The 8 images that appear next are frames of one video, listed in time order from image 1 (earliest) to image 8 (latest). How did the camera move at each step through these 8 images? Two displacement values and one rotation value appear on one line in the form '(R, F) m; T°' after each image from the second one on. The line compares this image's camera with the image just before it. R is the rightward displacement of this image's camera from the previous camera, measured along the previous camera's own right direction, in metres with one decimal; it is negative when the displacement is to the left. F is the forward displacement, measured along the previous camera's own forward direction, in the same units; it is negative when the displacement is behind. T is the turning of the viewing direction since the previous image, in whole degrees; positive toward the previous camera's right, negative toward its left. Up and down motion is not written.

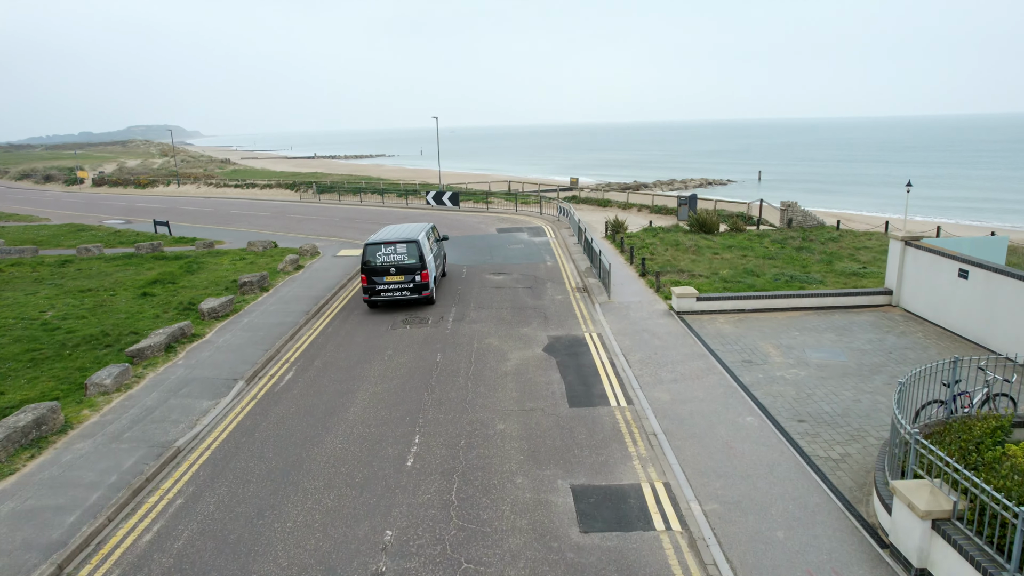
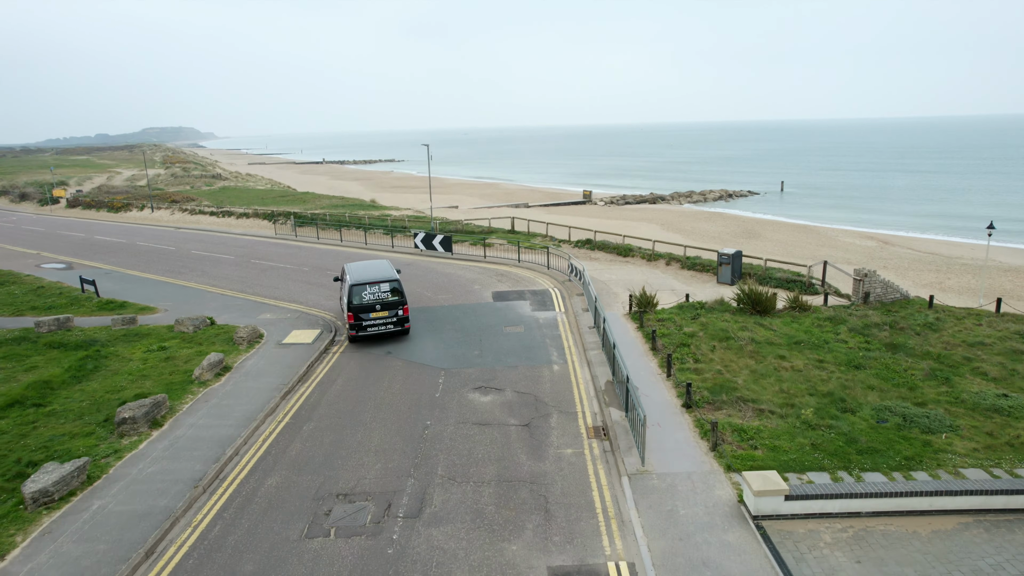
(+0.2, +3.1) m; -1°
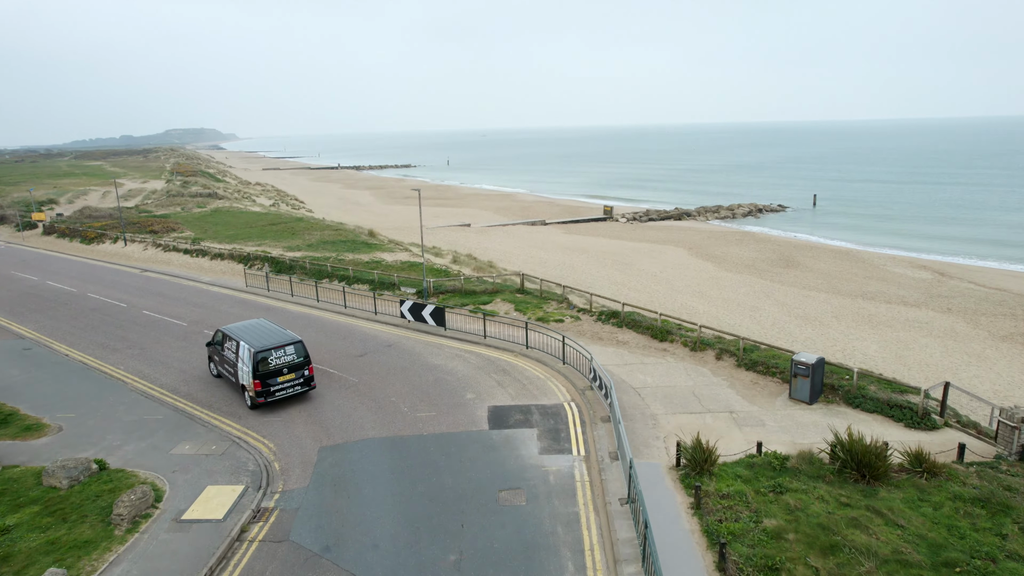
(+0.2, +3.3) m; -2°
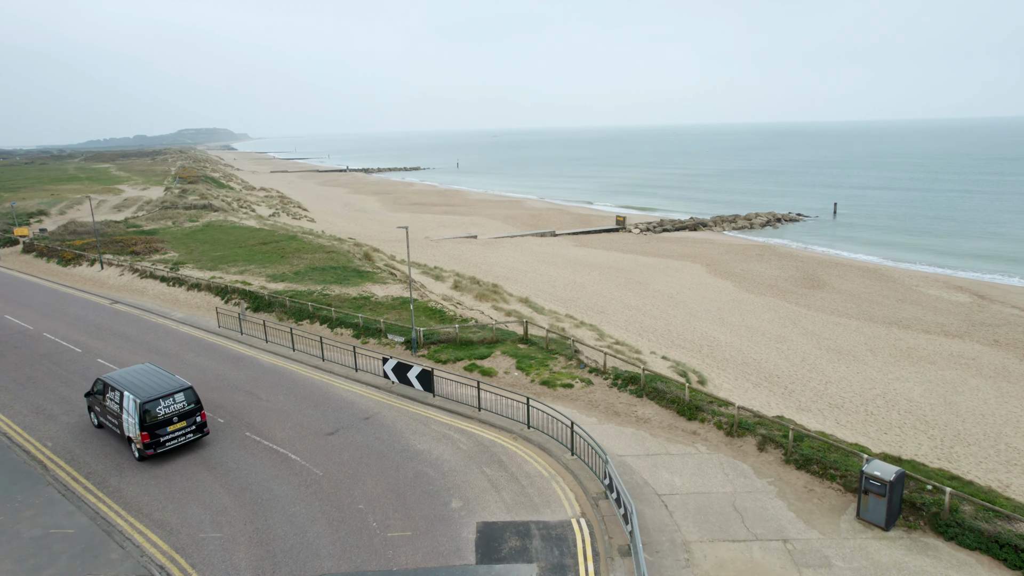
(+0.2, +2.1) m; -1°
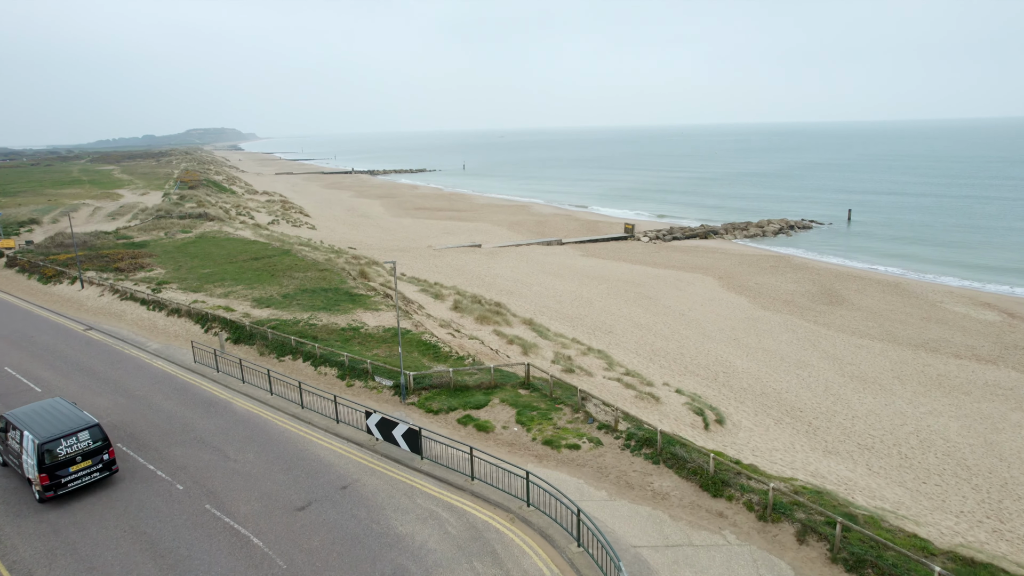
(+0.1, +1.4) m; -1°
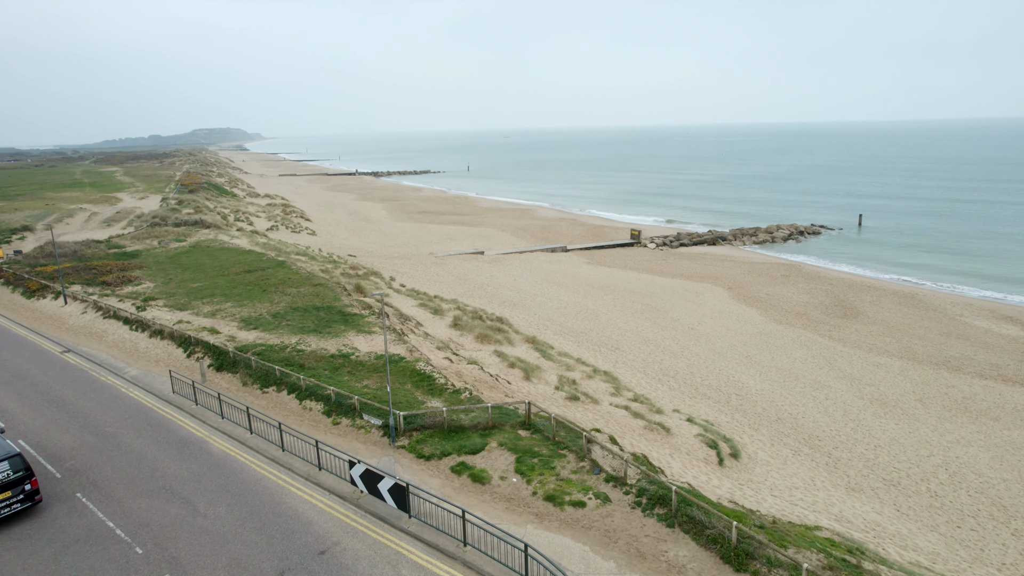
(+0.1, +1.1) m; 0°
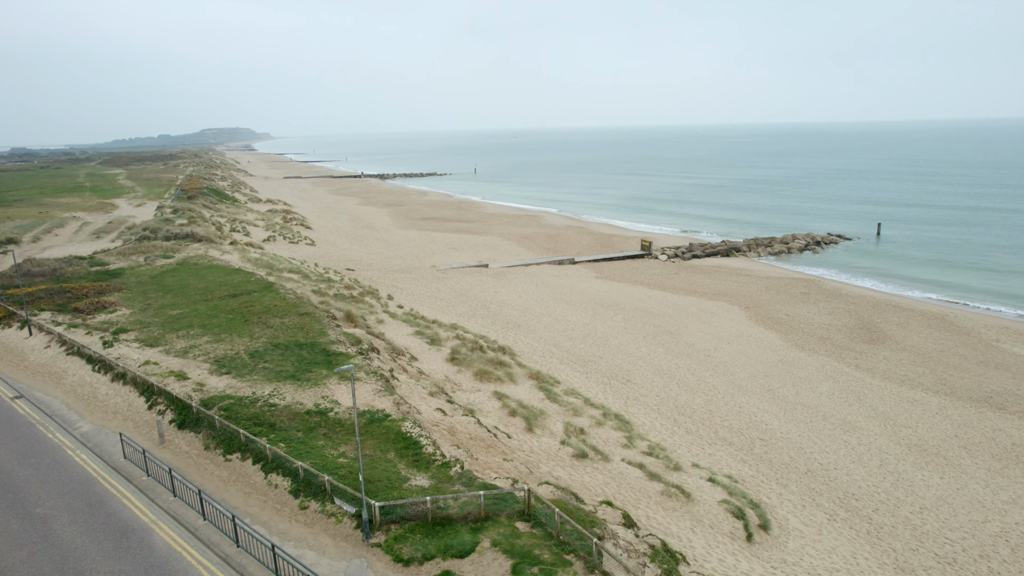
(+0.2, +1.9) m; -1°
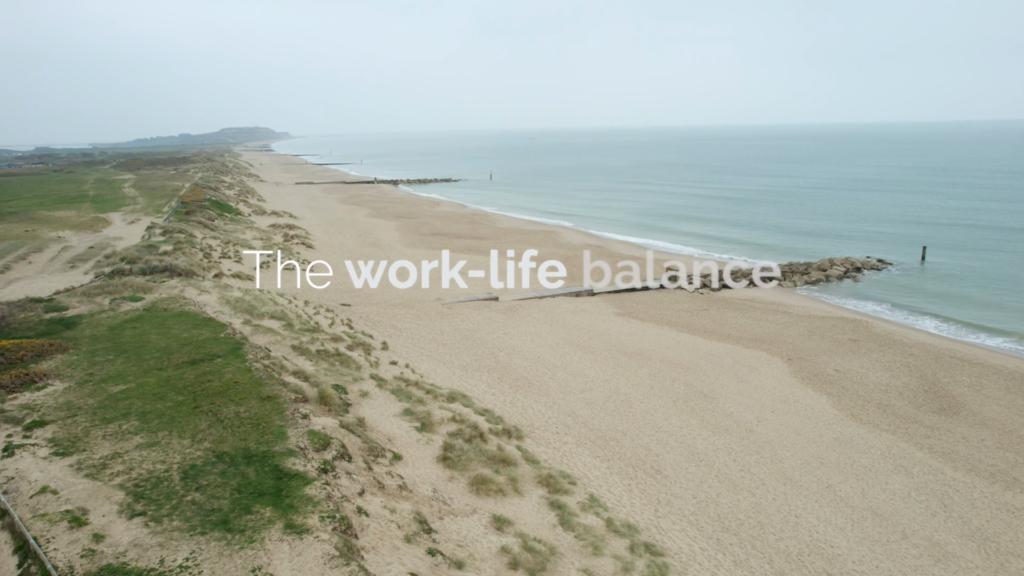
(+0.2, +3.9) m; -1°
